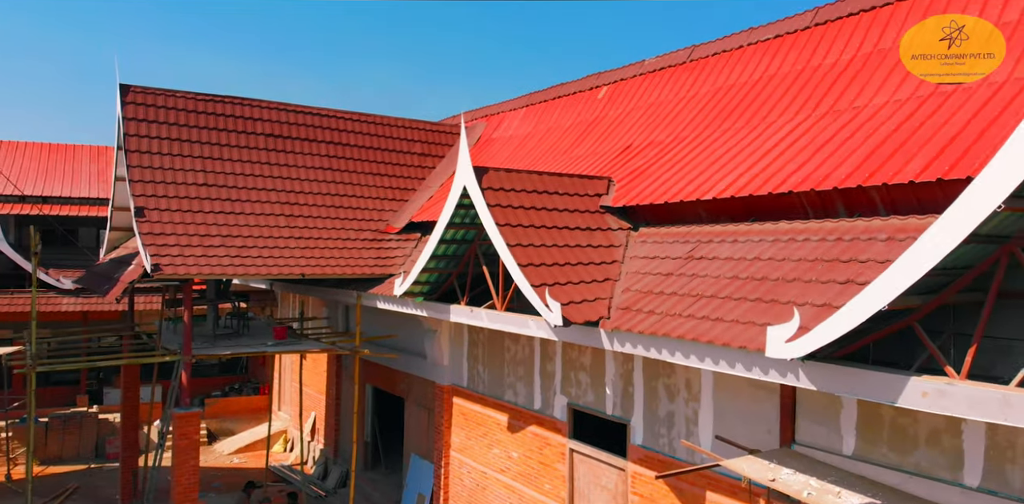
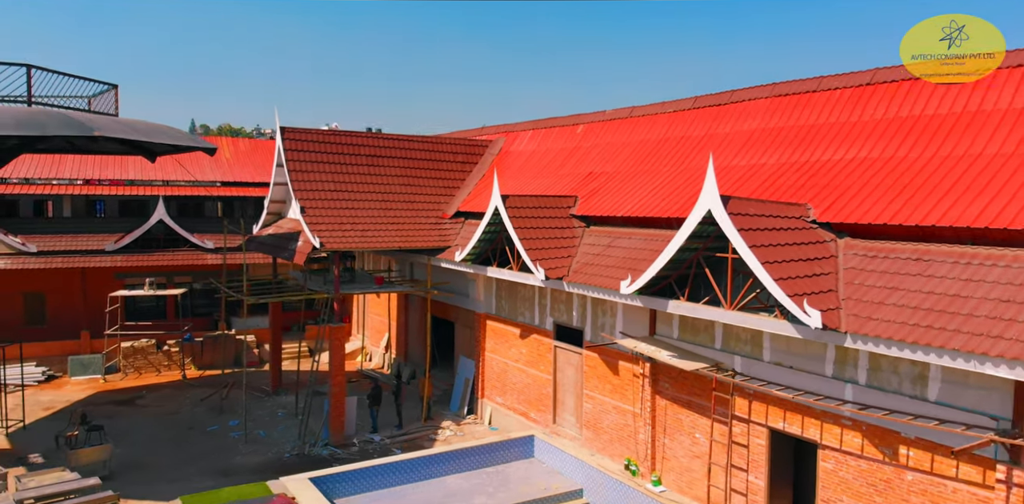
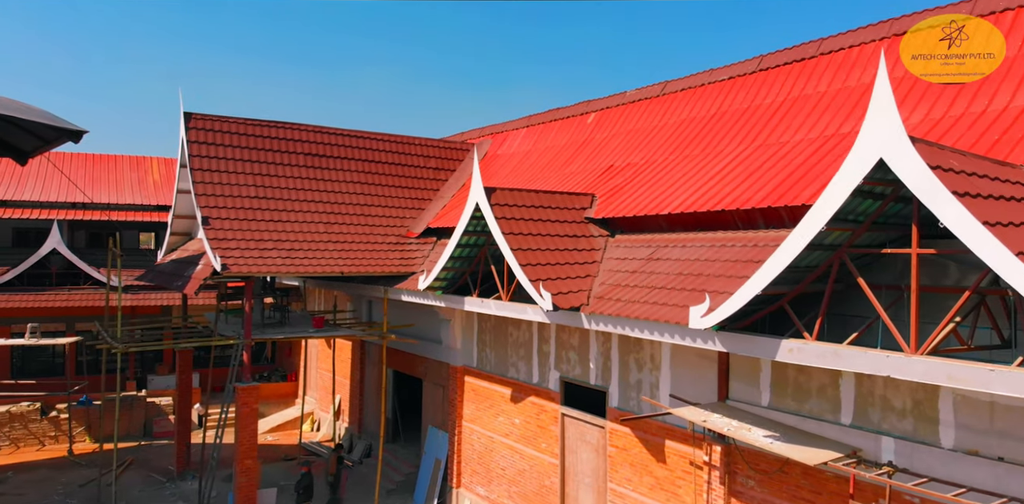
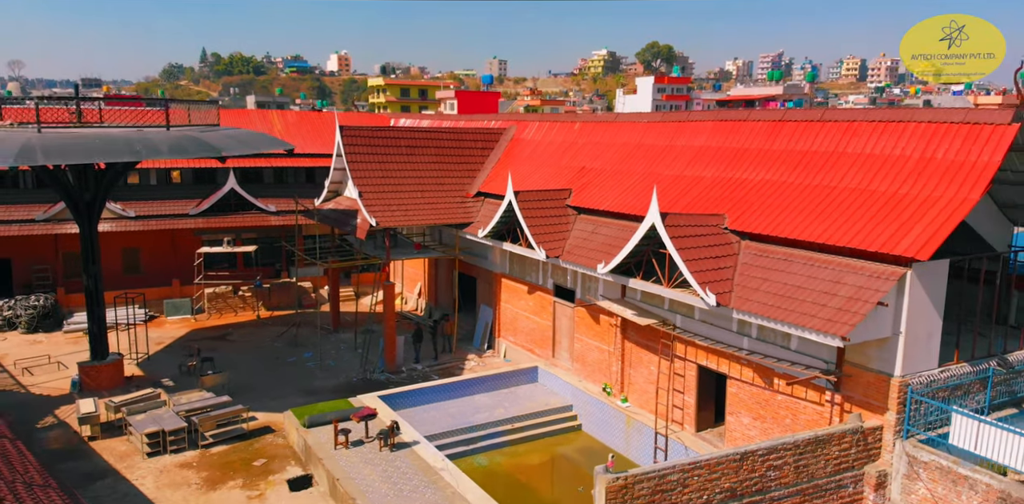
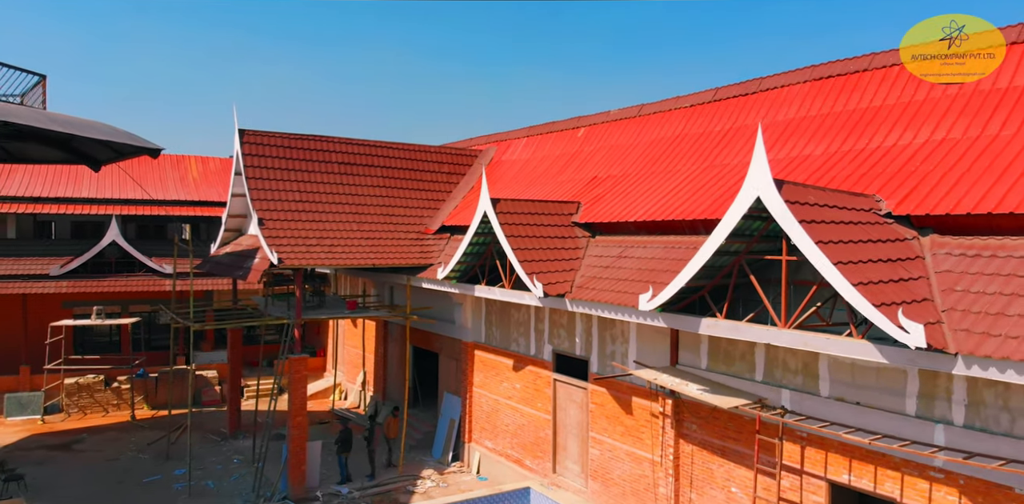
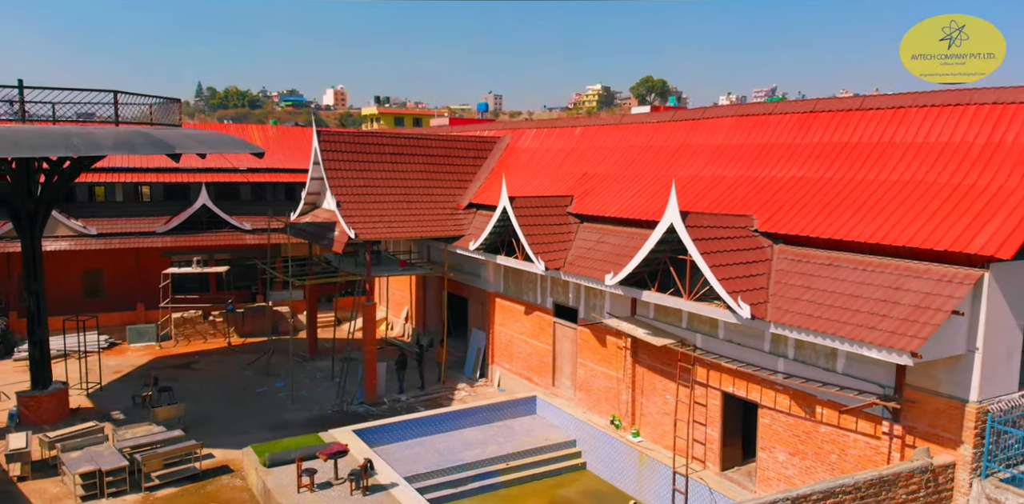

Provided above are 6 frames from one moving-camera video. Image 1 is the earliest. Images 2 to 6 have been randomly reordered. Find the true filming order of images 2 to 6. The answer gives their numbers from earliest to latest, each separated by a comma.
3, 5, 2, 6, 4
